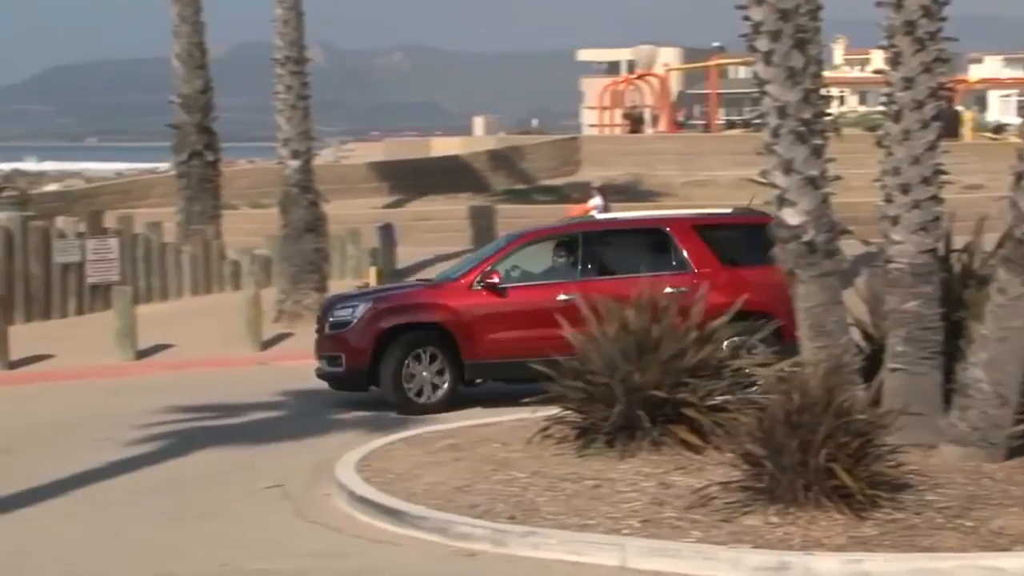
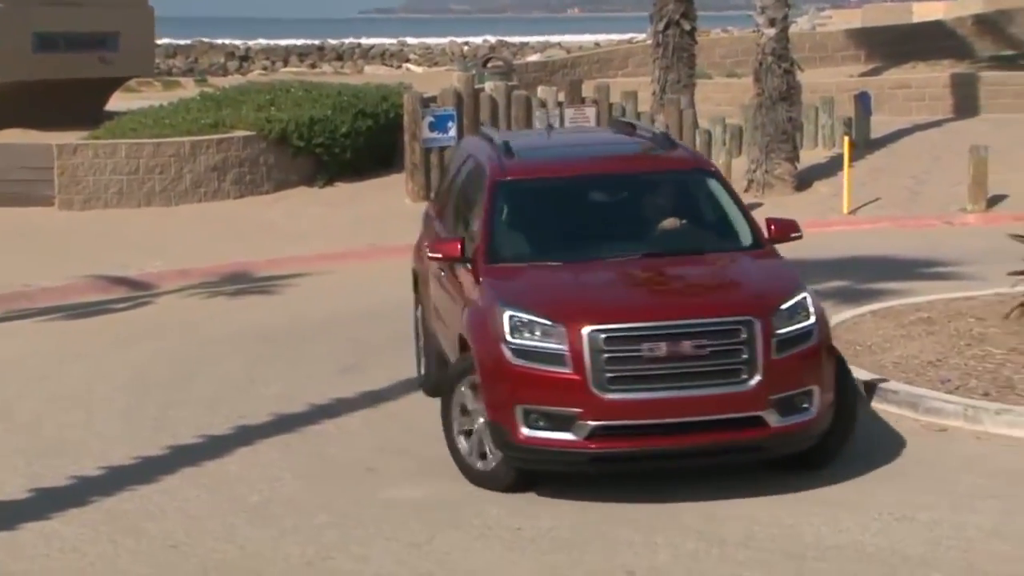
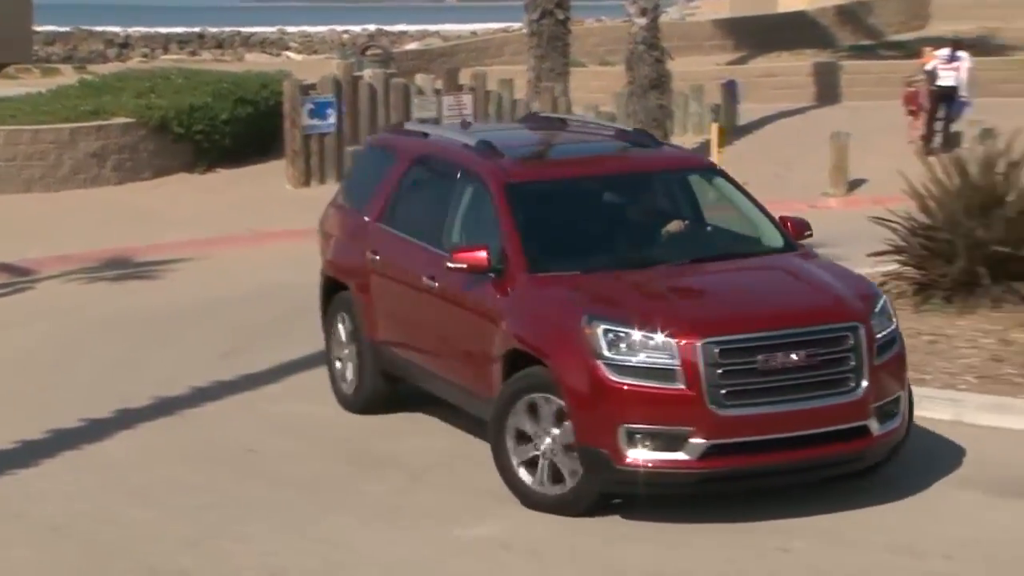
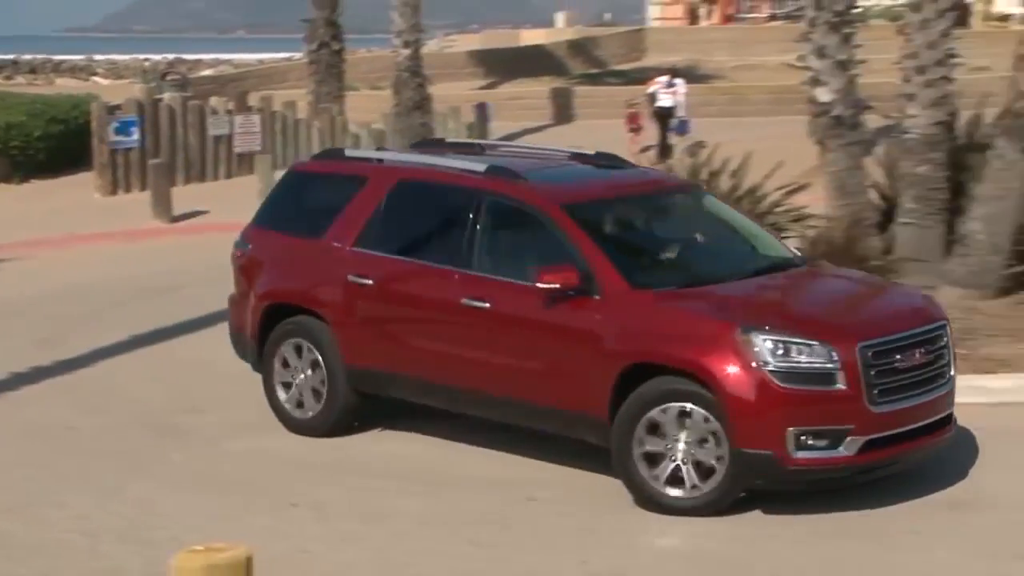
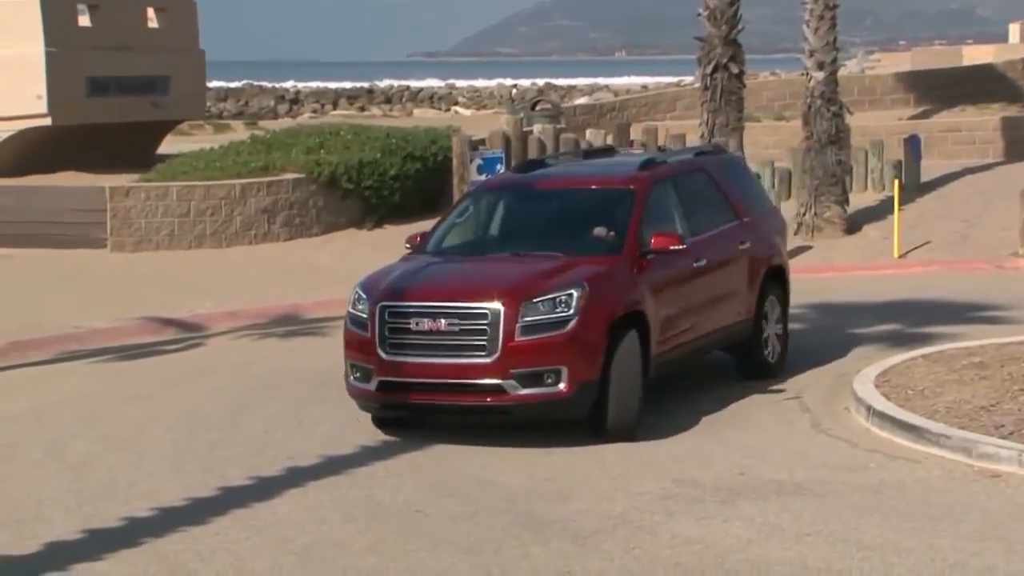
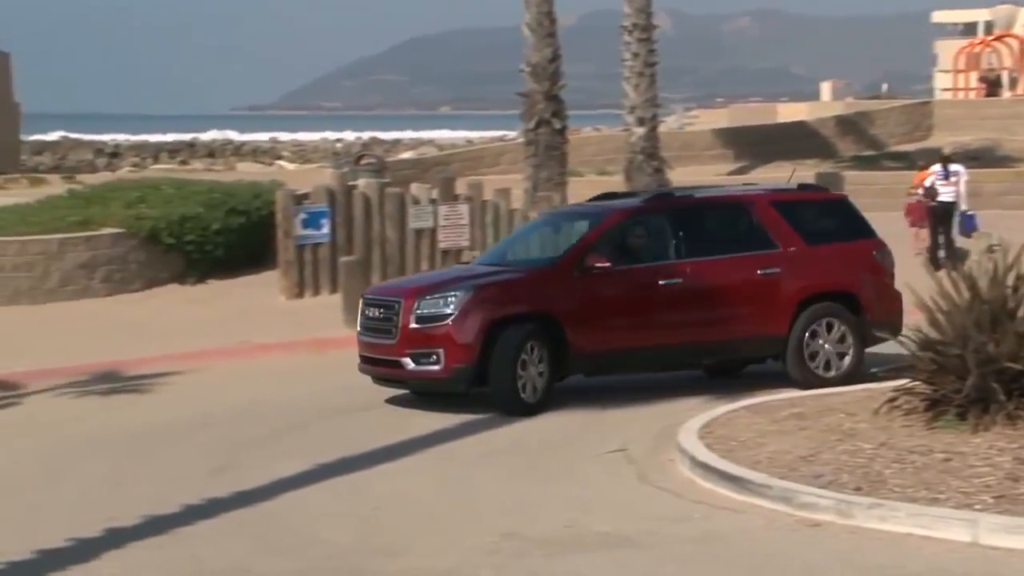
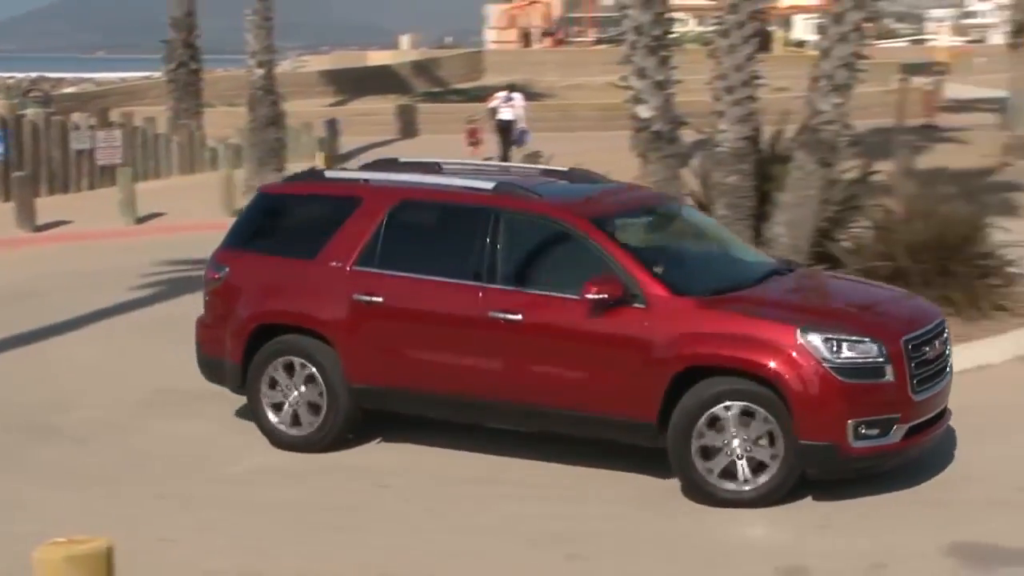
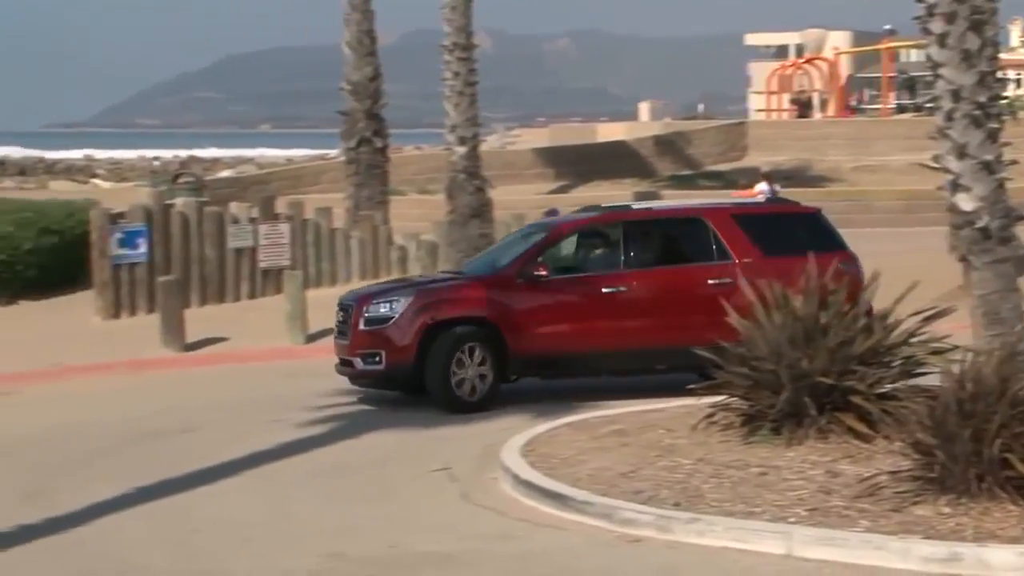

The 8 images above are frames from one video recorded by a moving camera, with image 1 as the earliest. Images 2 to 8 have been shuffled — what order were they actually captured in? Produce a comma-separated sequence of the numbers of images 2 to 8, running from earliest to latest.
8, 6, 5, 2, 3, 4, 7
